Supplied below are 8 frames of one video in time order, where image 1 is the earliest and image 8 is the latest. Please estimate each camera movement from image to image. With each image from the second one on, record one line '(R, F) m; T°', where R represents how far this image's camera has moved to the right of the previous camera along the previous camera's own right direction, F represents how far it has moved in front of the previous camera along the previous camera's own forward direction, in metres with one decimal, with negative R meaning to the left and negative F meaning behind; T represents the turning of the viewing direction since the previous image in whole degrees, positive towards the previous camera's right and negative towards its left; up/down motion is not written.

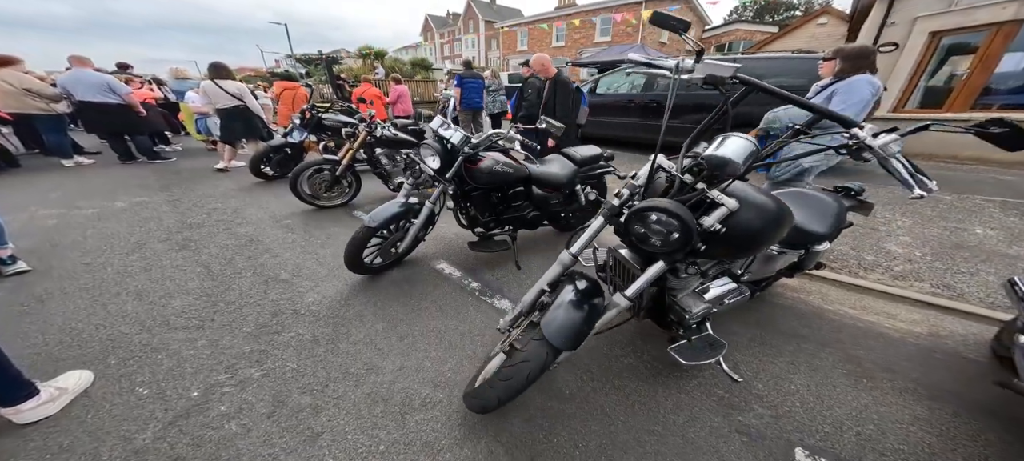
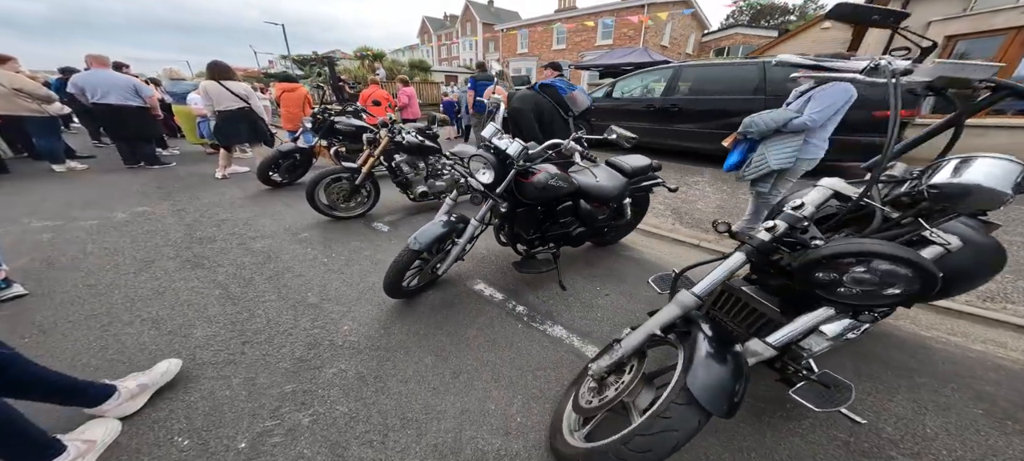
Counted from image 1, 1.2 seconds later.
(-0.4, +0.2) m; +1°
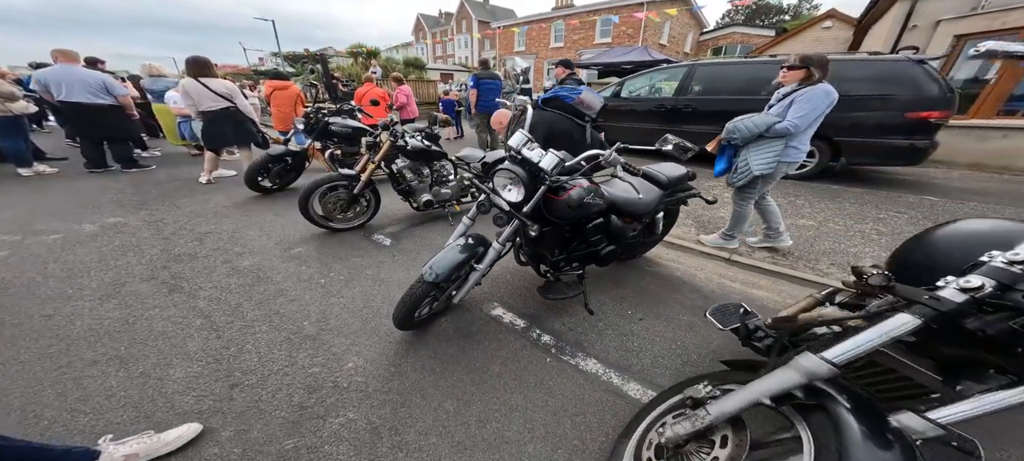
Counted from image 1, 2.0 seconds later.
(-0.2, +0.3) m; +1°
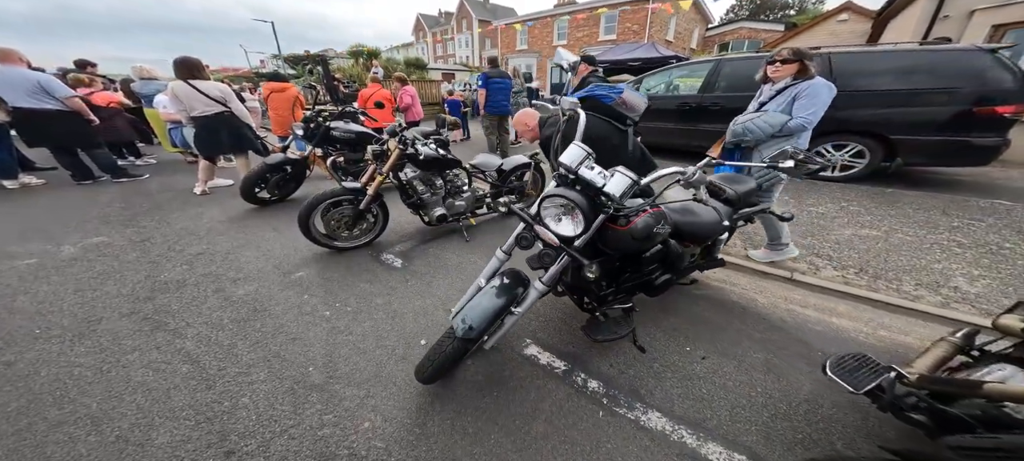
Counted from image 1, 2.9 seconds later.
(-0.2, +0.4) m; 0°
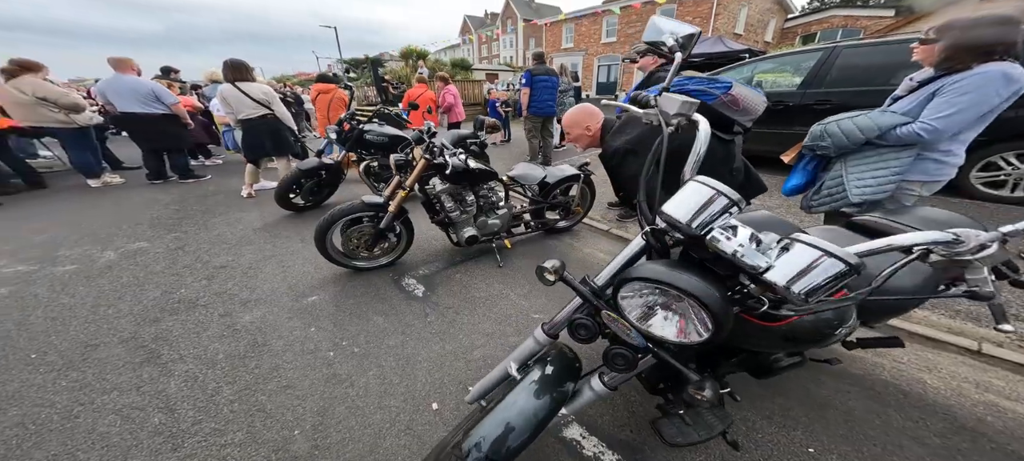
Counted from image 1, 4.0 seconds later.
(0.0, +0.5) m; -7°
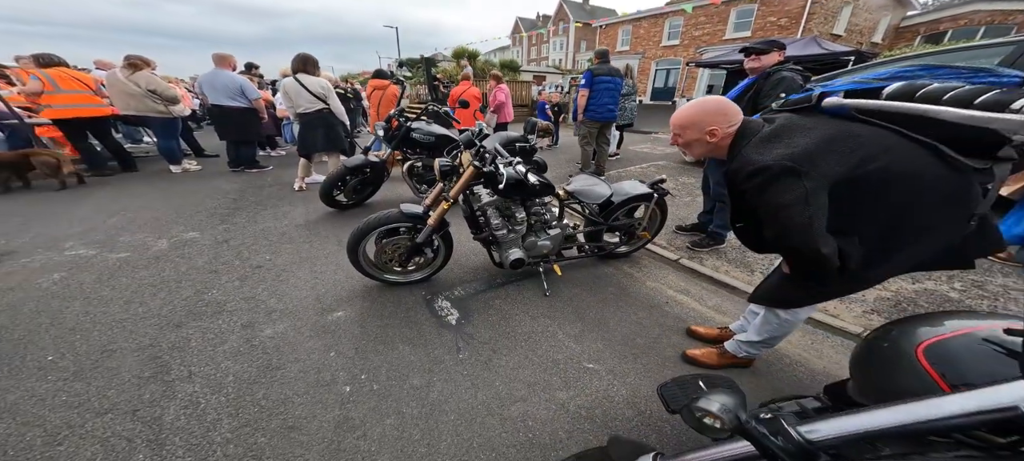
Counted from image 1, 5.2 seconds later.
(-0.1, +0.4) m; -7°
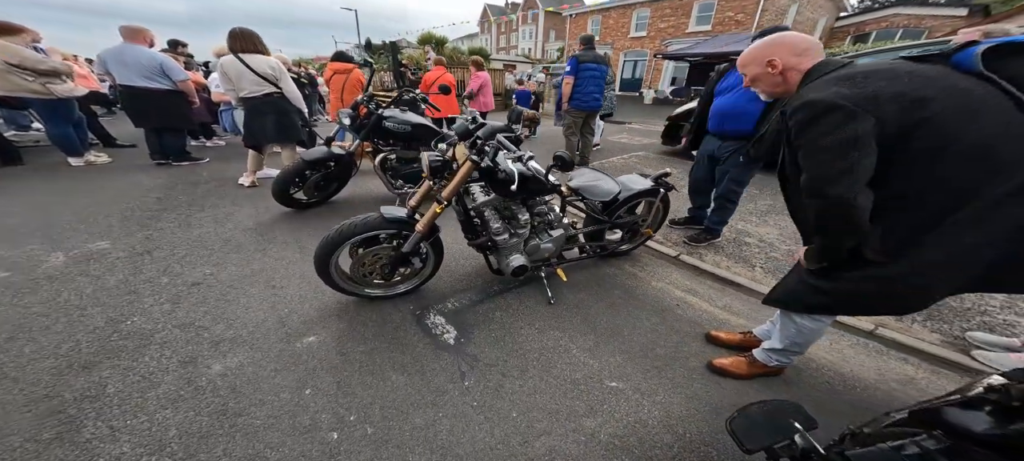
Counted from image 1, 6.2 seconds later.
(-0.3, +0.3) m; +7°
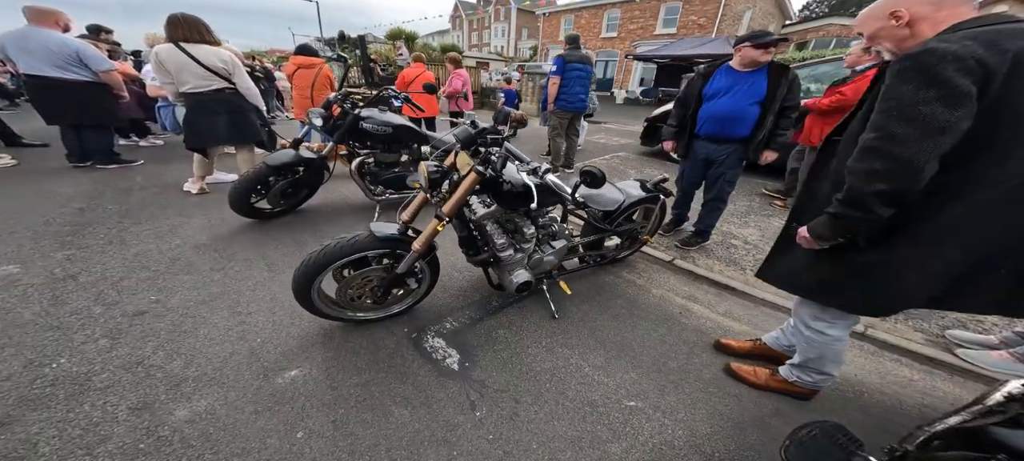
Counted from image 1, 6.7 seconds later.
(-0.2, +0.2) m; +6°
